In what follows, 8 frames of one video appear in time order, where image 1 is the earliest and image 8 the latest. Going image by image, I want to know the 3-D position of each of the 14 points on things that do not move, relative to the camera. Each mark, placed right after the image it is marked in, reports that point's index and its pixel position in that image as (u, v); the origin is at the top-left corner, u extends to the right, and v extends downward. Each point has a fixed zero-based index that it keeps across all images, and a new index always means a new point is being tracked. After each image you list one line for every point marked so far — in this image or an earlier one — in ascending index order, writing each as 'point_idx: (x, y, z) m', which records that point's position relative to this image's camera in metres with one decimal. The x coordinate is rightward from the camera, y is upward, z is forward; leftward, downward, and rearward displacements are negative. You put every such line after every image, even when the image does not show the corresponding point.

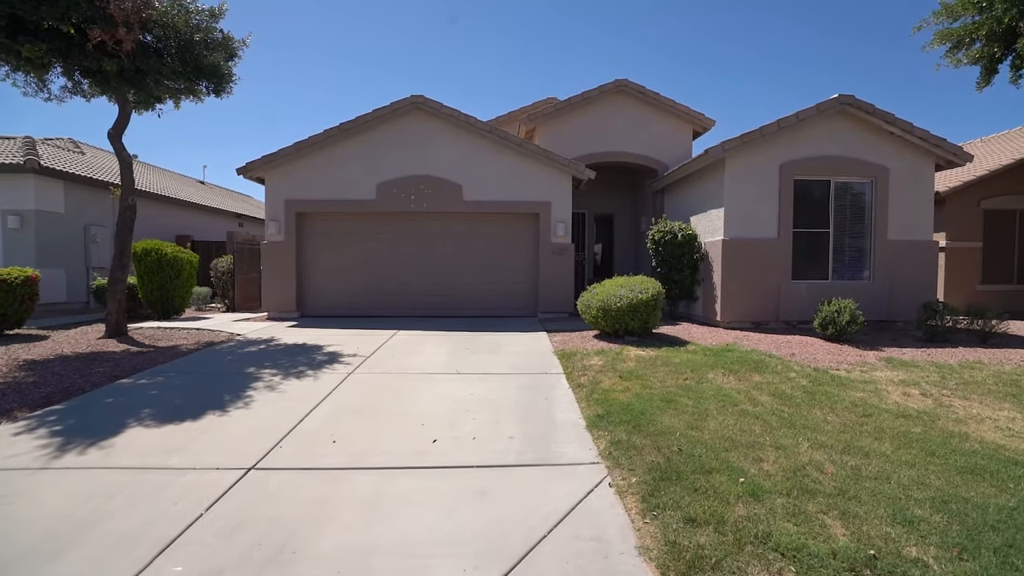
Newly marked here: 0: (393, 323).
0: (-3.3, -1.0, +13.2) m
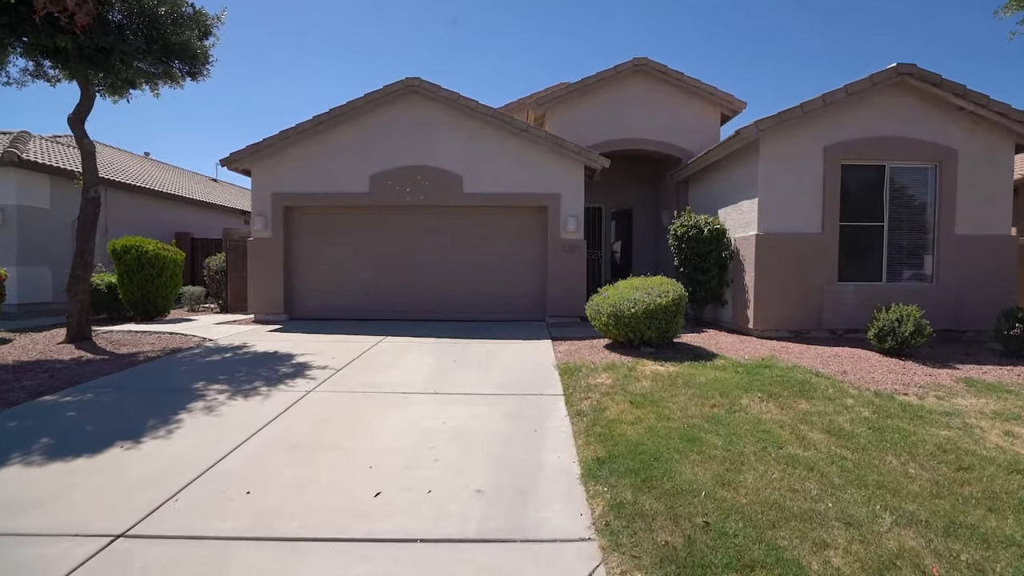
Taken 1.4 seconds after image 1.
0: (-3.2, -1.1, +12.0) m
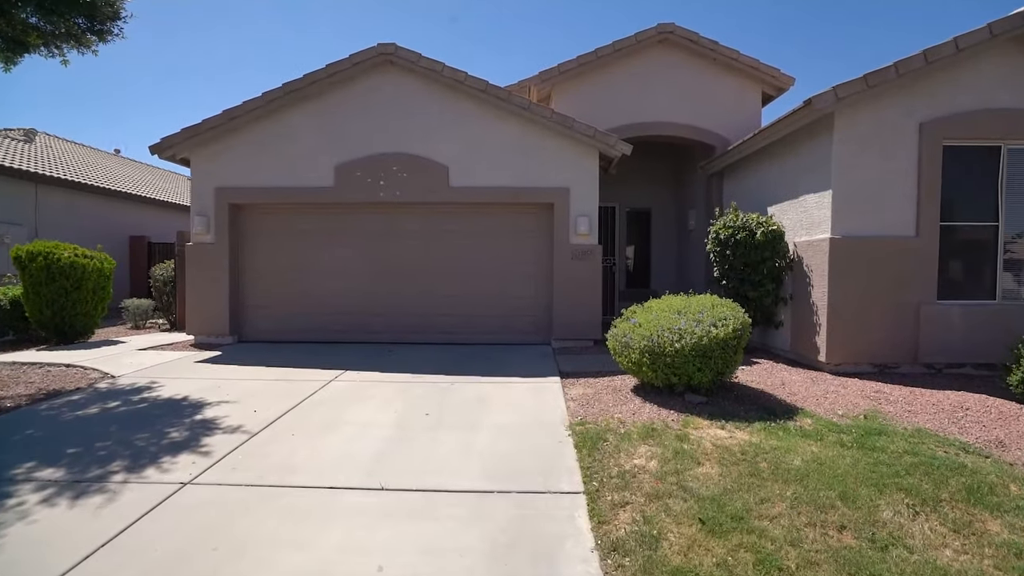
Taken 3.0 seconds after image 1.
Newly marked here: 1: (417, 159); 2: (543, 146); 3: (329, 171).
0: (-3.2, -1.4, +9.7) m
1: (-2.1, +2.8, +10.4) m
2: (+0.7, +3.1, +10.3) m
3: (-4.0, +2.6, +10.4) m
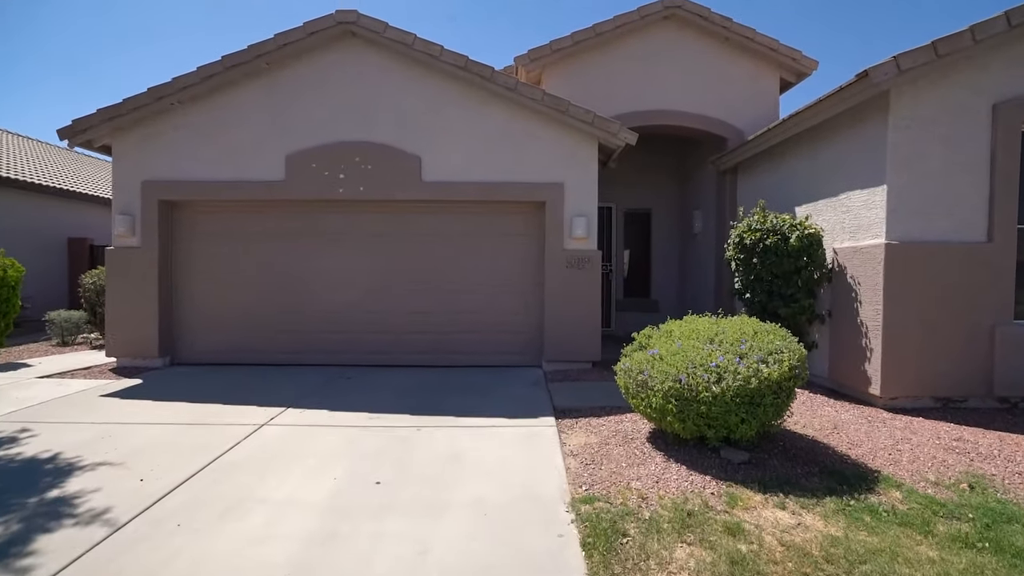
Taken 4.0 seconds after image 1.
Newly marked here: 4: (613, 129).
0: (-3.5, -1.6, +8.0) m
1: (-2.4, +2.6, +8.8) m
2: (+0.4, +2.8, +8.8) m
3: (-4.3, +2.3, +8.8) m
4: (+1.8, +2.8, +8.4) m
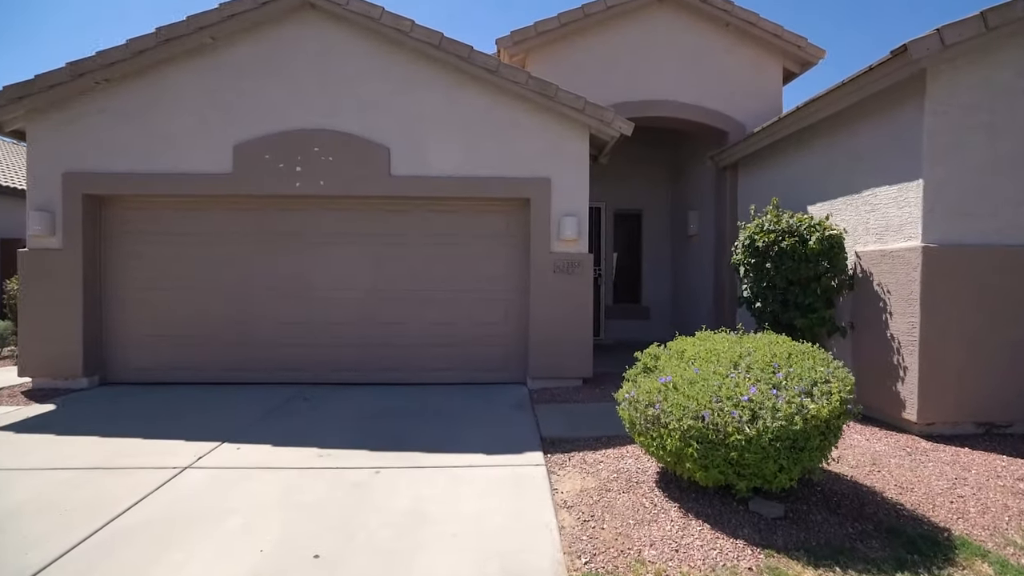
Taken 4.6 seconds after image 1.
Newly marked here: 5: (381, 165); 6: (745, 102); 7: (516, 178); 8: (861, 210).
0: (-3.8, -1.7, +6.9) m
1: (-2.7, +2.5, +7.7) m
2: (+0.1, +2.7, +7.8) m
3: (-4.6, +2.2, +7.7) m
4: (+1.5, +2.7, +7.5) m
5: (-2.1, +2.0, +7.8) m
6: (+4.6, +3.7, +9.5) m
7: (+0.1, +1.8, +7.8) m
8: (+4.6, +1.0, +6.3) m
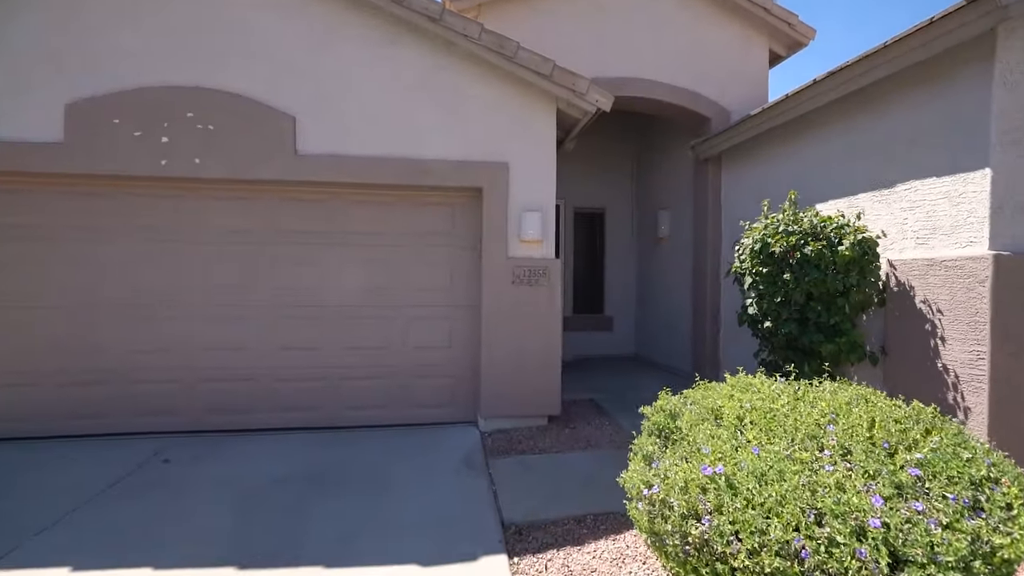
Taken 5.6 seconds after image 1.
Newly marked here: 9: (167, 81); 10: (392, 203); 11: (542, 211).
0: (-4.3, -1.9, +4.7) m
1: (-3.3, +2.3, +5.7) m
2: (-0.6, +2.5, +6.1) m
3: (-5.2, +2.0, +5.4) m
4: (+0.9, +2.5, +6.0) m
5: (-2.8, +1.8, +5.8) m
6: (+3.8, +3.5, +8.3) m
7: (-0.6, +1.6, +6.1) m
8: (+4.1, +0.9, +5.1) m
9: (-4.1, +2.4, +5.6) m
10: (-1.6, +1.1, +6.3) m
11: (+0.4, +1.0, +6.3) m
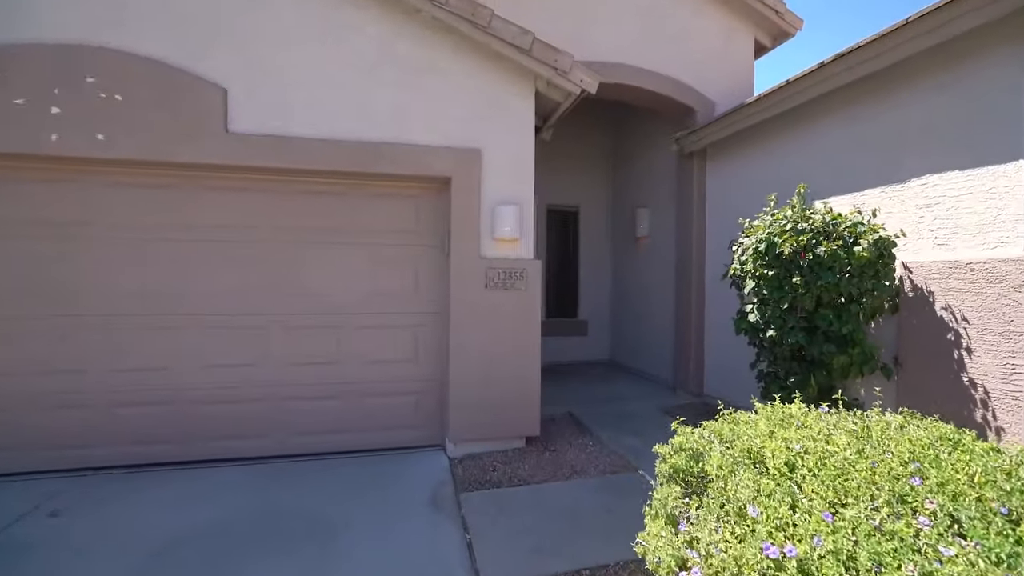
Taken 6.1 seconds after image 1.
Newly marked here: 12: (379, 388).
0: (-4.5, -2.0, +3.7) m
1: (-3.6, +2.2, +4.7) m
2: (-0.9, +2.5, +5.3) m
3: (-5.5, +1.9, +4.3) m
4: (+0.6, +2.5, +5.3) m
5: (-3.1, +1.8, +4.8) m
6: (+3.3, +3.5, +7.8) m
7: (-0.9, +1.6, +5.3) m
8: (+3.8, +0.8, +4.6) m
9: (-4.3, +2.4, +4.6) m
10: (-1.9, +1.1, +5.4) m
11: (+0.1, +1.0, +5.5) m
12: (-1.5, -1.1, +5.5) m
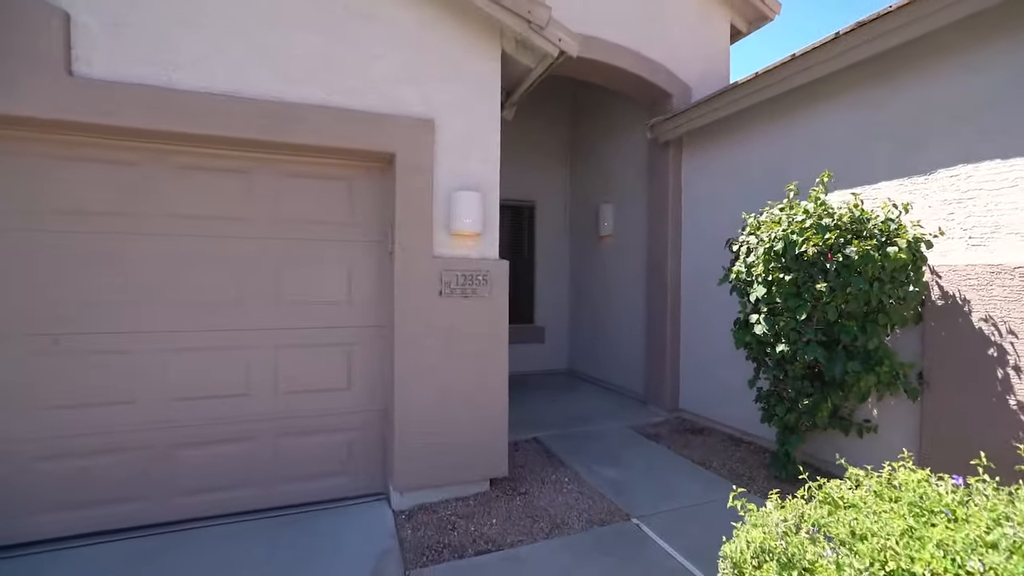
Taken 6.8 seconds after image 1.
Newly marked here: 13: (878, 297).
0: (-4.6, -2.1, +2.0) m
1: (-3.8, +2.1, +3.2) m
2: (-1.2, +2.4, +4.1) m
3: (-5.6, +1.9, +2.5) m
4: (+0.2, +2.4, +4.2) m
5: (-3.3, +1.7, +3.3) m
6: (+2.6, +3.4, +7.1) m
7: (-1.2, +1.5, +4.1) m
8: (+3.6, +0.7, +4.0) m
9: (-4.5, +2.3, +2.9) m
10: (-2.2, +1.0, +4.1) m
11: (-0.3, +0.9, +4.4) m
12: (-1.8, -1.2, +4.2) m
13: (+2.9, -0.1, +3.7) m
